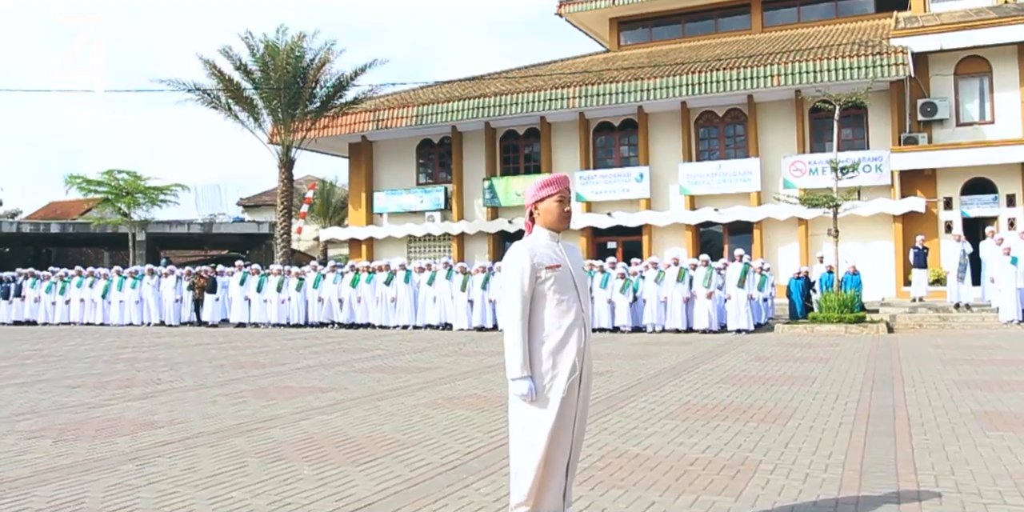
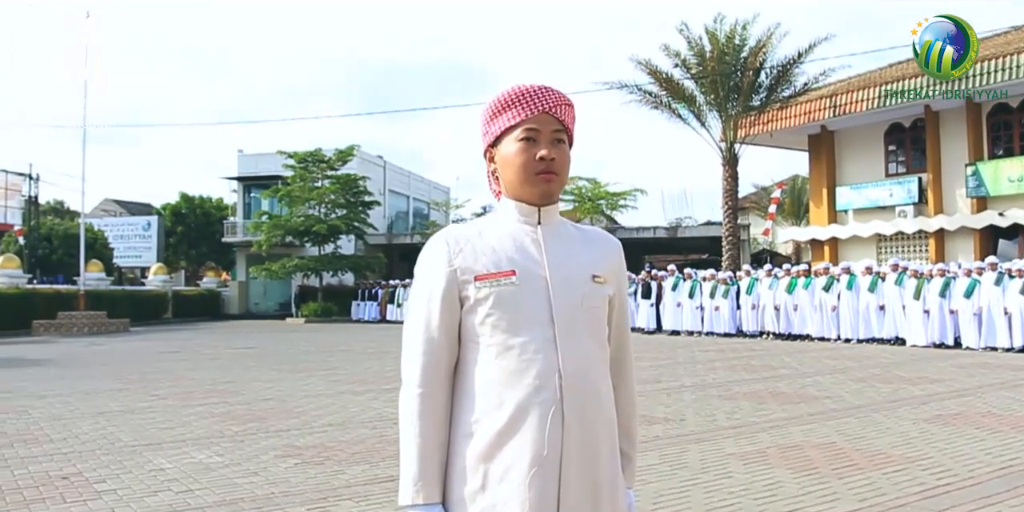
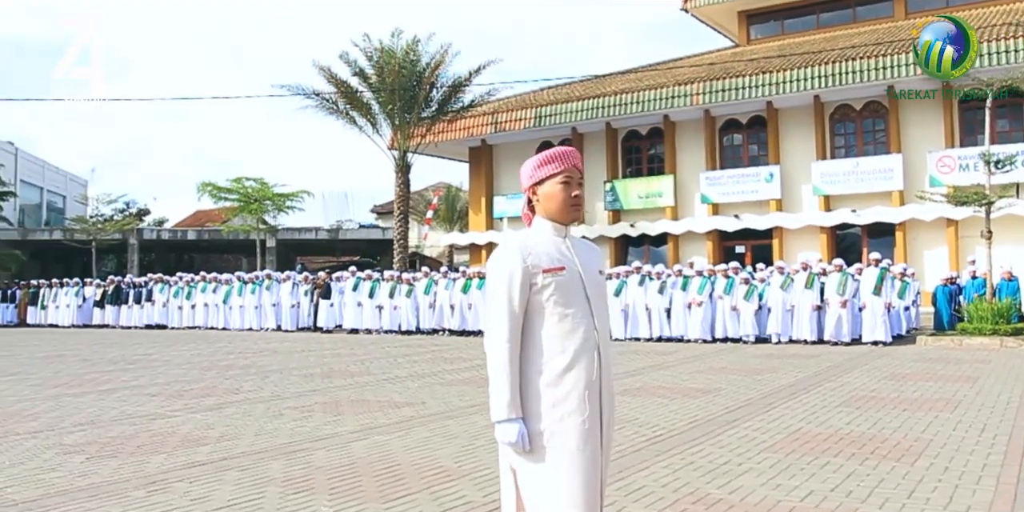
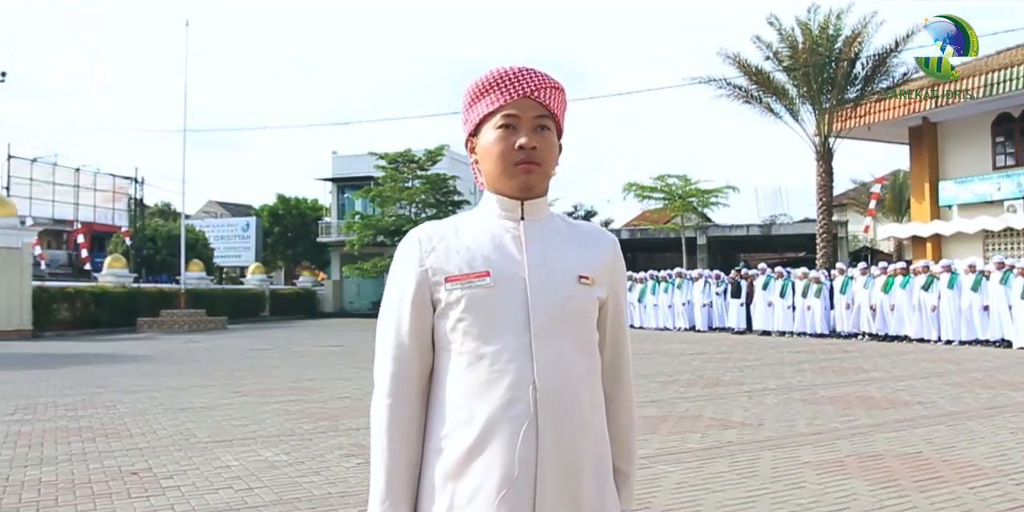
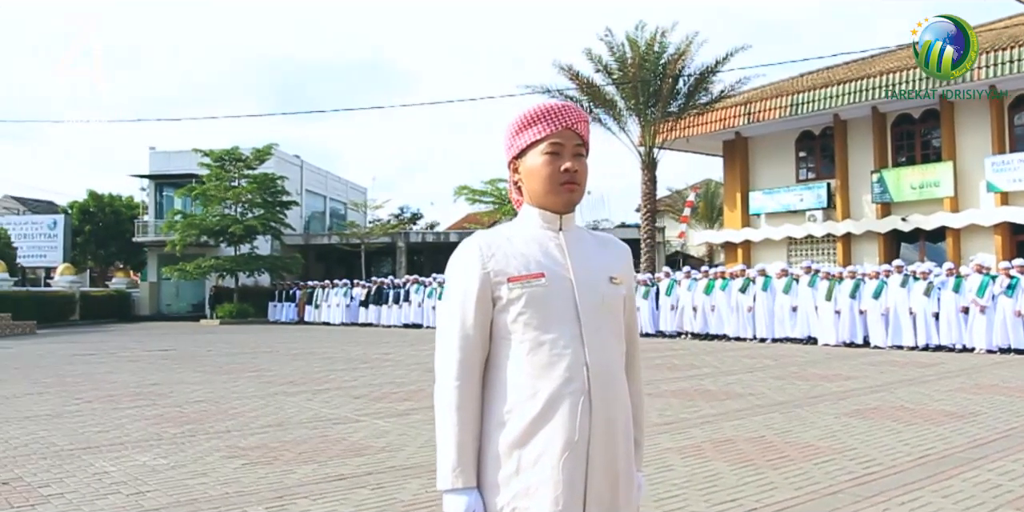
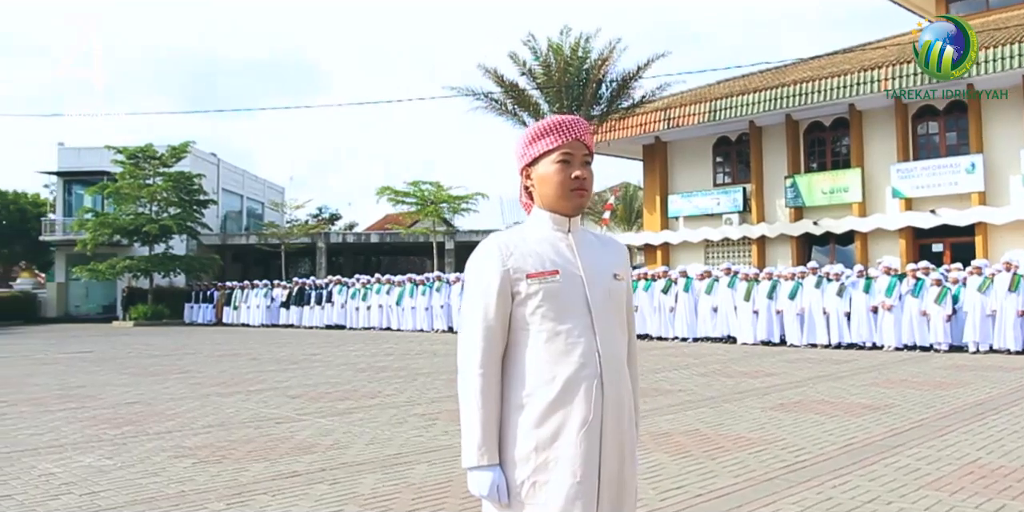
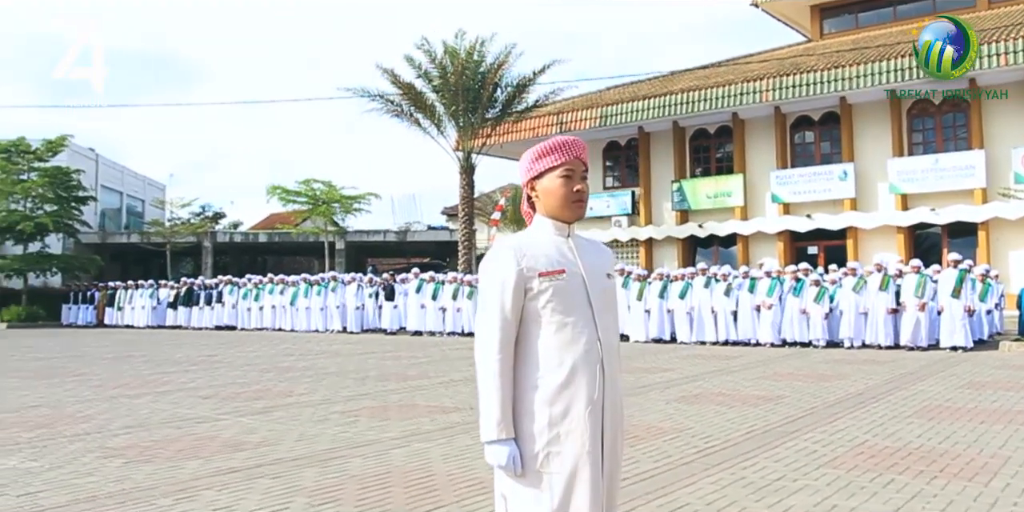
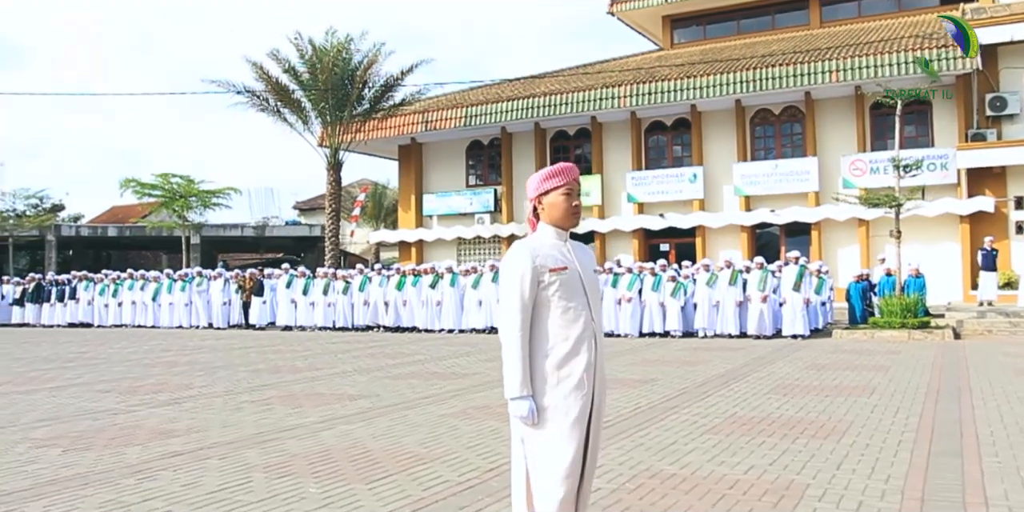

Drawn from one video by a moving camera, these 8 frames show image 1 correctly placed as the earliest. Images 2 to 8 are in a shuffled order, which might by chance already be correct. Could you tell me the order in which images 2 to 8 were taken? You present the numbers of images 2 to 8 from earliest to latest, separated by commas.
8, 3, 7, 6, 5, 2, 4
